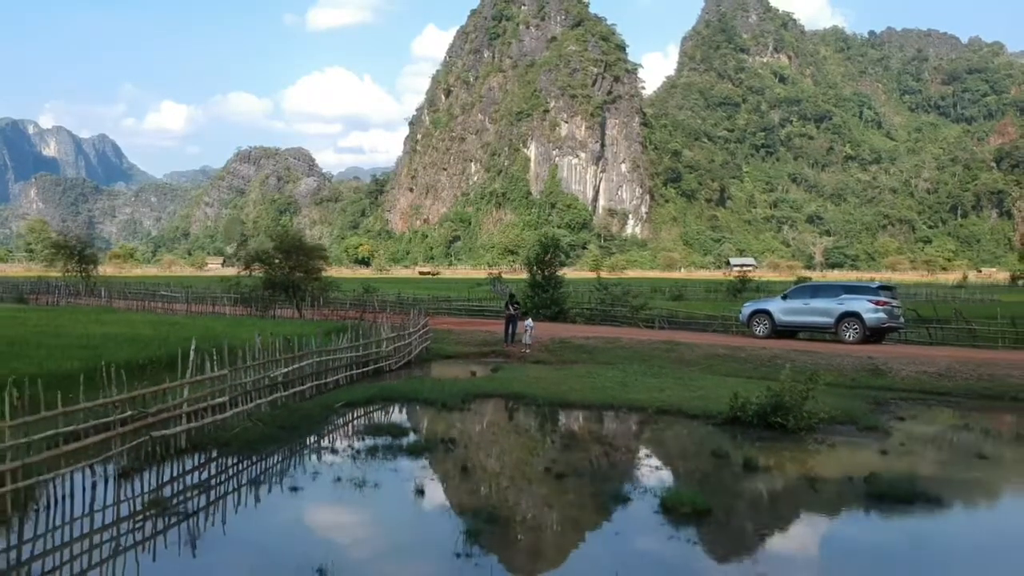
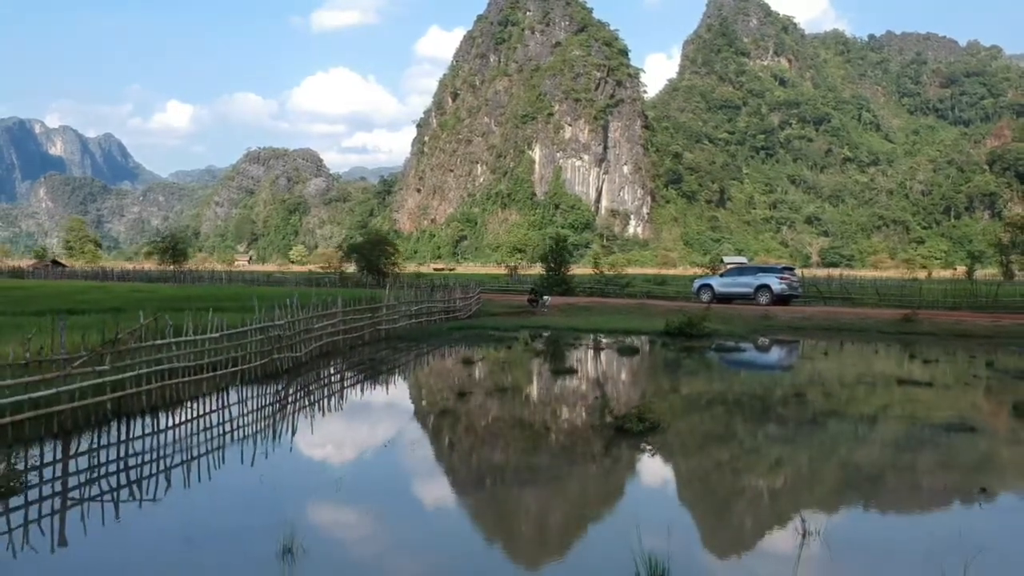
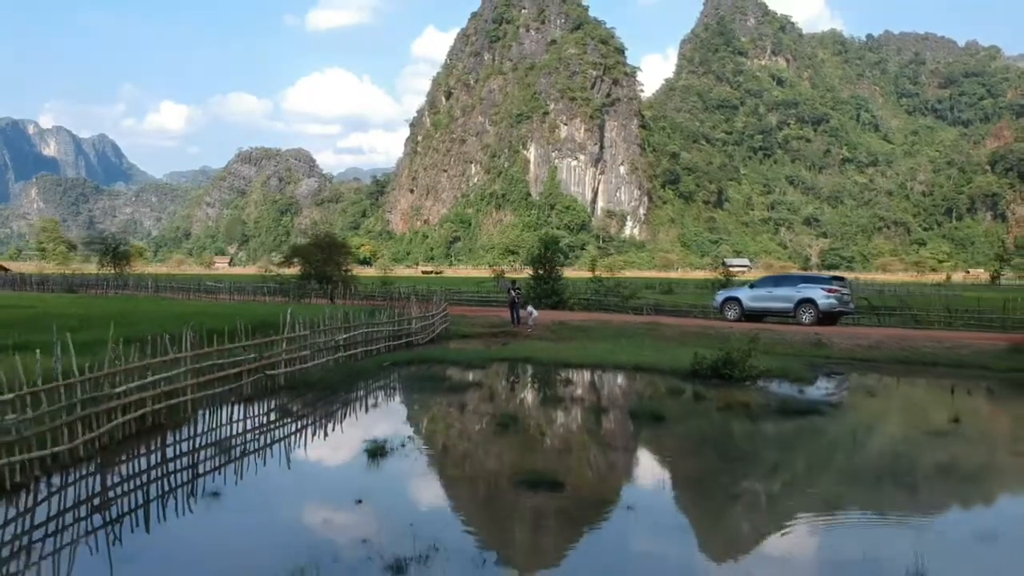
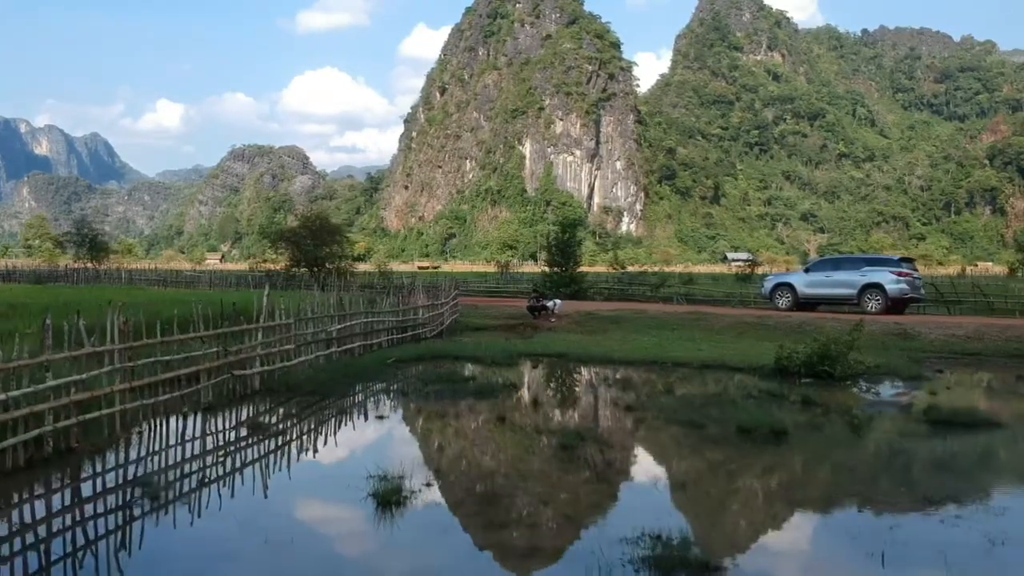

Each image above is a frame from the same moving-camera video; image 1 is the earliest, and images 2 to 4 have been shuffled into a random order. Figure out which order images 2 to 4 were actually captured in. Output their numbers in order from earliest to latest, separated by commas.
3, 2, 4
